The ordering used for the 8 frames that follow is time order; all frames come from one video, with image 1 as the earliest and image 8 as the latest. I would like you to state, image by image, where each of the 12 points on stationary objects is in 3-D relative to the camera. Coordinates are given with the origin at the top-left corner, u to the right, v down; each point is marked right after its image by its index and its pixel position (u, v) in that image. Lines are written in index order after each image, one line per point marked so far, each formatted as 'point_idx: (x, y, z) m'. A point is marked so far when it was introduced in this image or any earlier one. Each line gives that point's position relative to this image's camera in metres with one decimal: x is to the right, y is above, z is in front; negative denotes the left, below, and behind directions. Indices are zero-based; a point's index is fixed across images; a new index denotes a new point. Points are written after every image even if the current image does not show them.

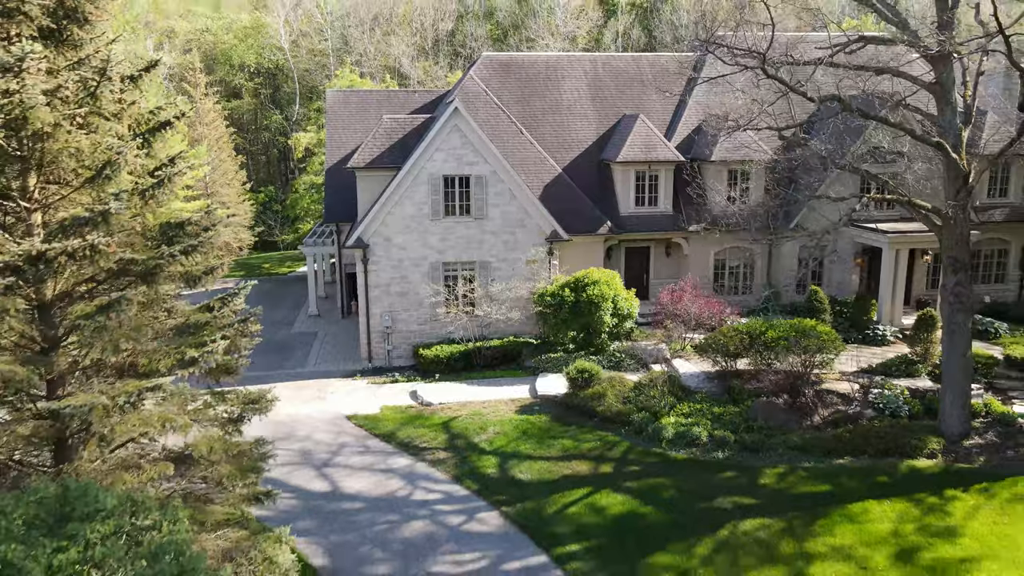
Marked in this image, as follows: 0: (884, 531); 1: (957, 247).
0: (+6.3, -4.0, +12.5) m
1: (+9.1, +0.9, +15.3) m
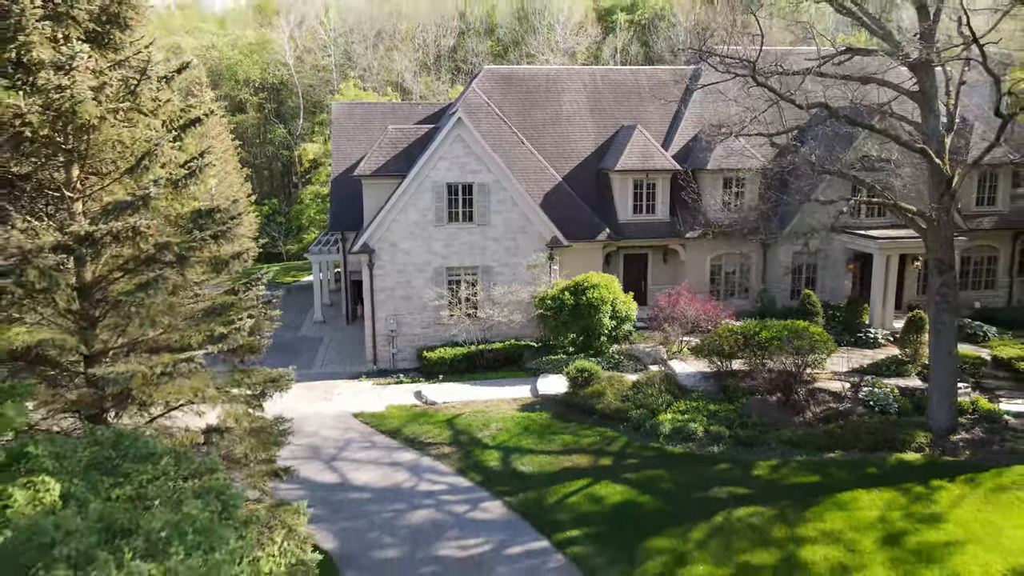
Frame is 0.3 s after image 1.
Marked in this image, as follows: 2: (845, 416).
0: (+6.3, -4.0, +13.0) m
1: (+9.1, +0.9, +15.9) m
2: (+7.4, -2.8, +16.5) m
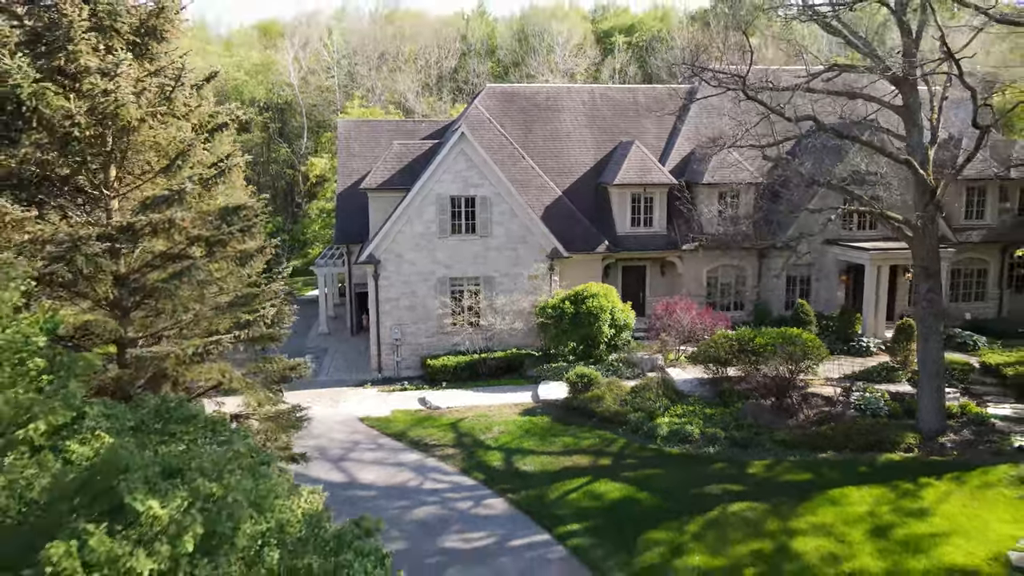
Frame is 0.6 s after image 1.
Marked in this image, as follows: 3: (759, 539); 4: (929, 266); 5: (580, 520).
0: (+6.3, -4.0, +13.5) m
1: (+9.2, +0.8, +16.5) m
2: (+7.4, -3.0, +17.0) m
3: (+4.3, -4.2, +12.8) m
4: (+9.3, +0.5, +16.6) m
5: (+1.3, -4.2, +13.5) m
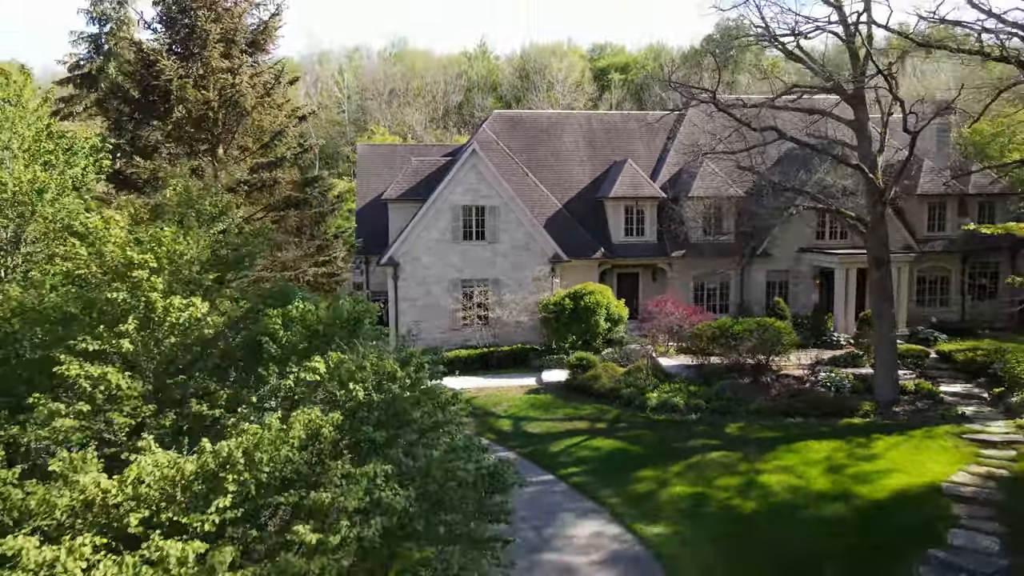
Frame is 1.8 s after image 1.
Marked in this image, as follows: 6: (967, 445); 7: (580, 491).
0: (+6.5, -3.6, +15.8) m
1: (+9.3, +1.1, +19.1) m
2: (+7.6, -2.7, +19.4) m
3: (+4.5, -3.8, +15.0) m
4: (+9.5, +0.8, +19.2) m
5: (+1.4, -3.8, +15.8) m
6: (+10.0, -3.4, +16.4) m
7: (+1.4, -4.0, +14.6) m
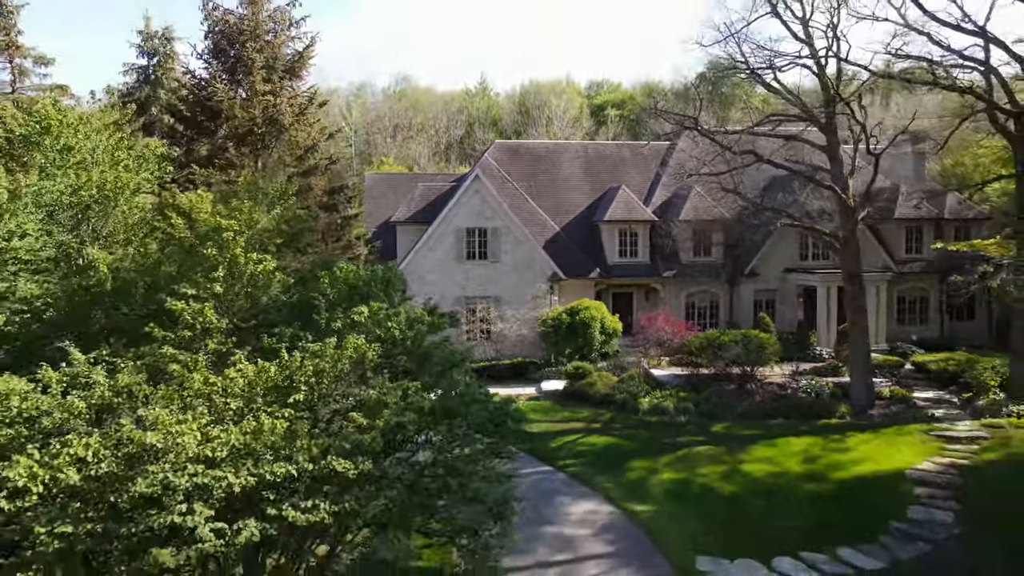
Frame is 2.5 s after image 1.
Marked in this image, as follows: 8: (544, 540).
0: (+6.6, -3.7, +17.1) m
1: (+9.4, +0.7, +20.6) m
2: (+7.7, -3.0, +20.7) m
3: (+4.5, -3.9, +16.4) m
4: (+9.5, +0.5, +20.7) m
5: (+1.5, -3.9, +17.2) m
6: (+10.0, -3.6, +17.7) m
7: (+1.4, -4.1, +16.0) m
8: (+0.6, -4.4, +13.0) m
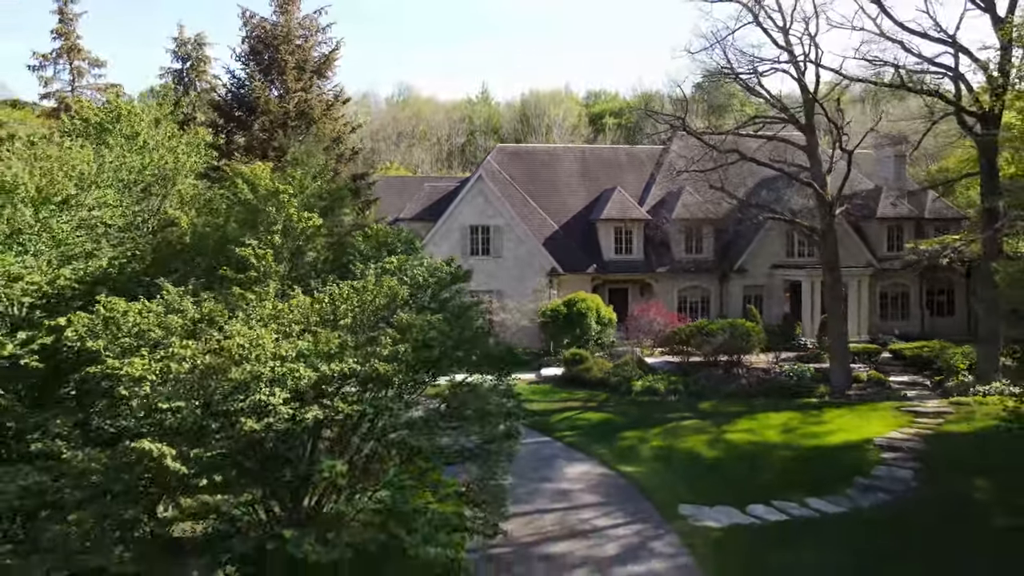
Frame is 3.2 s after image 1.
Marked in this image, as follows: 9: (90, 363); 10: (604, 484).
0: (+6.6, -3.3, +18.6) m
1: (+9.4, +1.0, +22.2) m
2: (+7.7, -2.7, +22.2) m
3: (+4.5, -3.5, +17.8) m
4: (+9.6, +0.8, +22.2) m
5: (+1.5, -3.5, +18.6) m
6: (+10.1, -3.2, +19.2) m
7: (+1.4, -3.7, +17.4) m
8: (+0.6, -3.9, +14.4) m
9: (-4.1, -0.7, +7.4) m
10: (+1.9, -3.9, +15.0) m
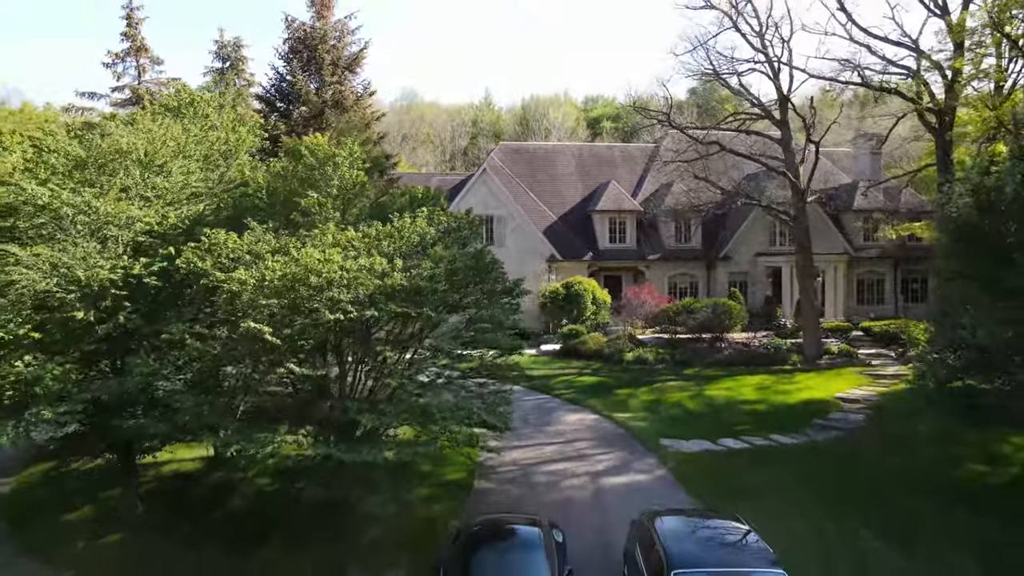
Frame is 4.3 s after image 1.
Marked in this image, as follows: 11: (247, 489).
0: (+6.7, -2.6, +20.8) m
1: (+9.5, +1.7, +24.4) m
2: (+7.8, -2.1, +24.4) m
3: (+4.6, -2.8, +20.0) m
4: (+9.6, +1.4, +24.5) m
5: (+1.6, -2.8, +20.8) m
6: (+10.1, -2.6, +21.4) m
7: (+1.5, -3.0, +19.6) m
8: (+0.7, -3.2, +16.7) m
9: (-4.0, +0.1, +9.6) m
10: (+1.9, -3.2, +17.2) m
11: (-4.3, -3.3, +12.1) m
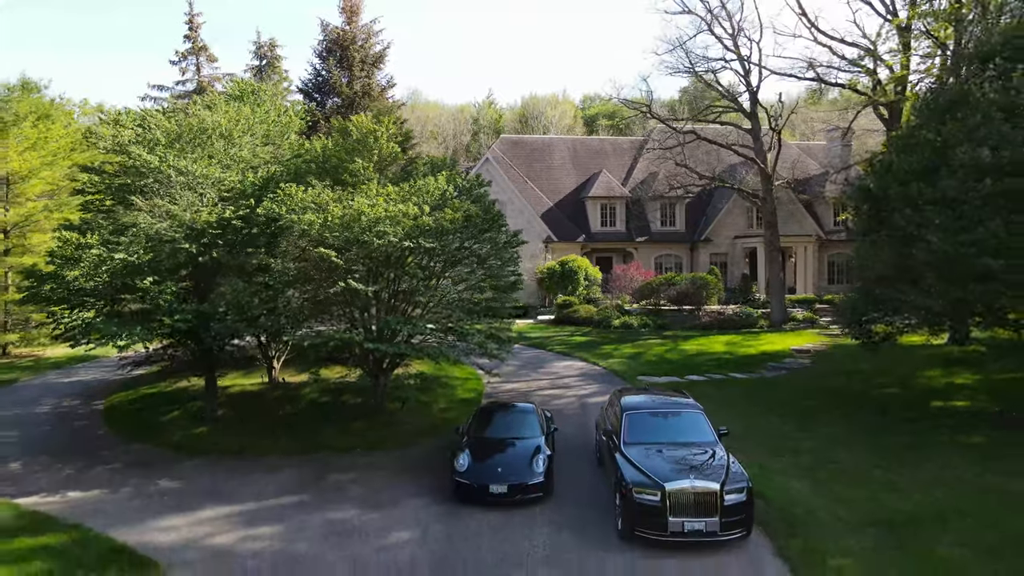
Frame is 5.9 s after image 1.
0: (+6.7, -1.7, +23.8) m
1: (+9.5, +2.7, +27.5) m
2: (+7.8, -1.1, +27.4) m
3: (+4.6, -1.8, +23.0) m
4: (+9.6, +2.4, +27.5) m
5: (+1.6, -1.9, +23.8) m
6: (+10.1, -1.6, +24.4) m
7: (+1.5, -2.0, +22.6) m
8: (+0.7, -2.2, +19.7) m
9: (-4.0, +1.1, +12.6) m
10: (+1.9, -2.2, +20.2) m
11: (-4.3, -2.3, +15.1) m
